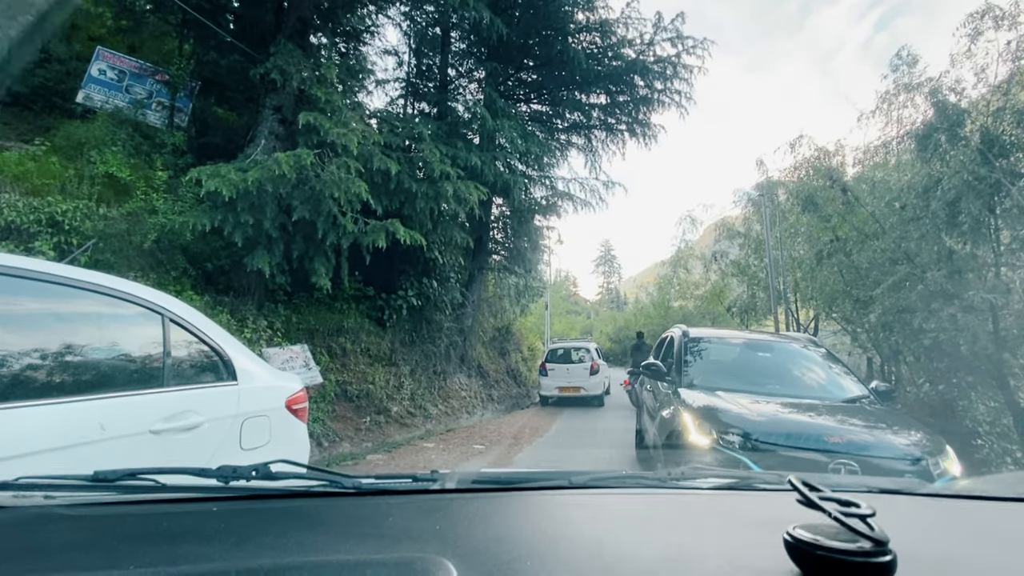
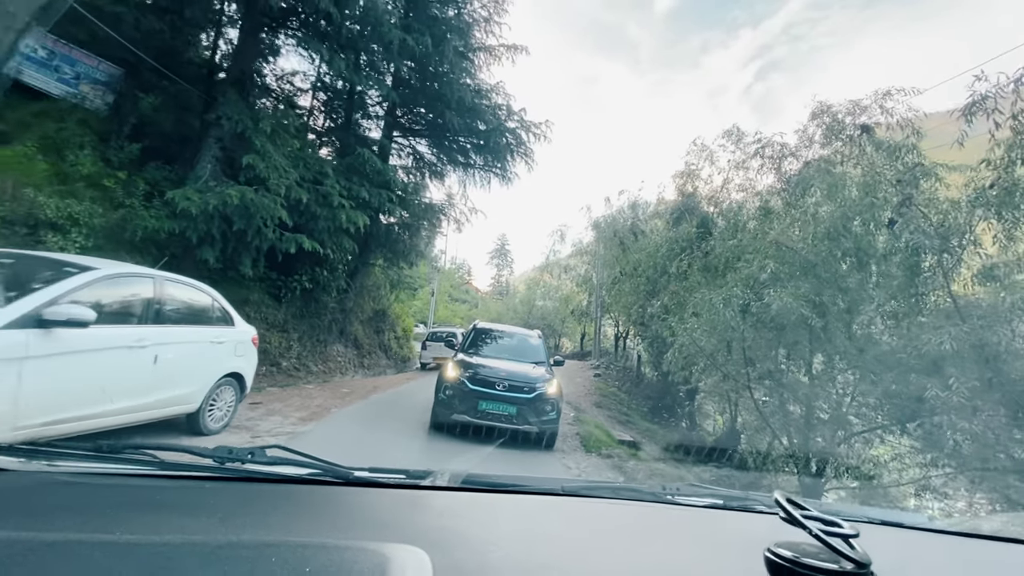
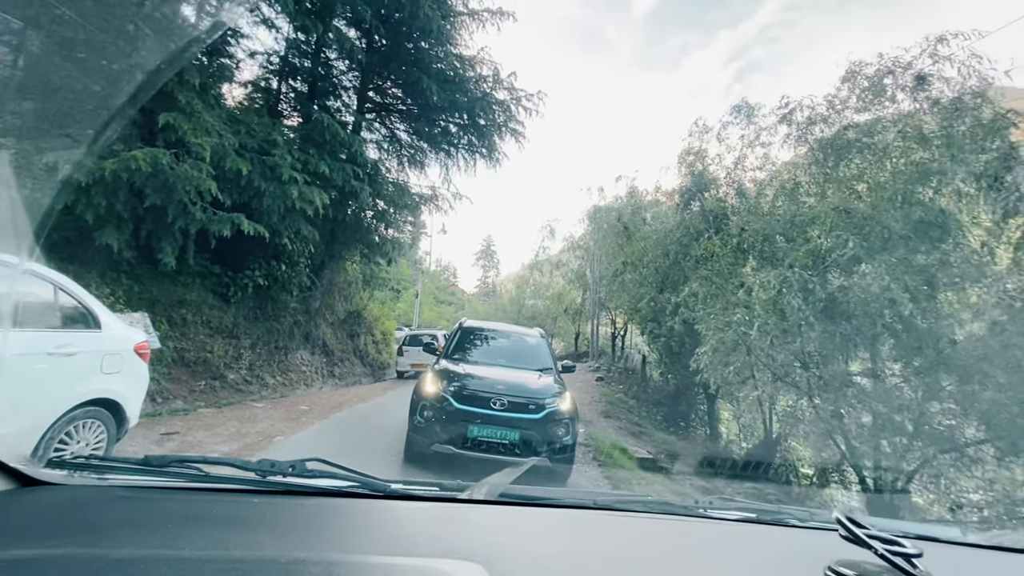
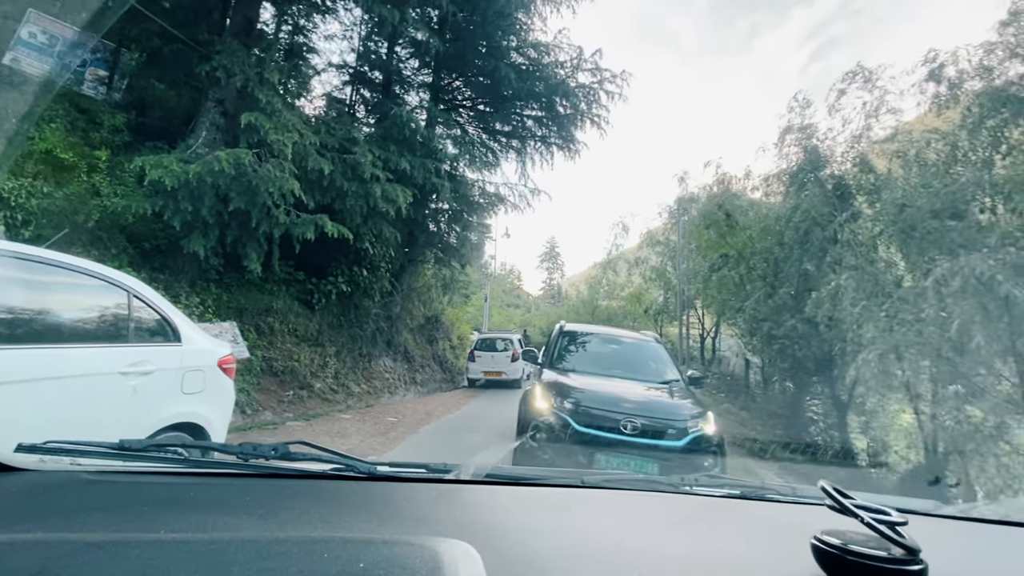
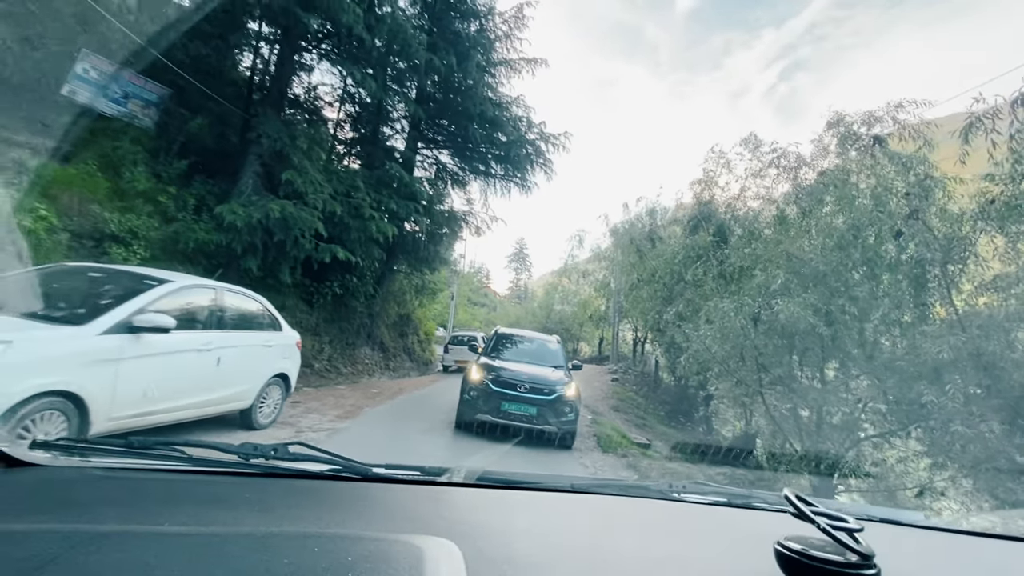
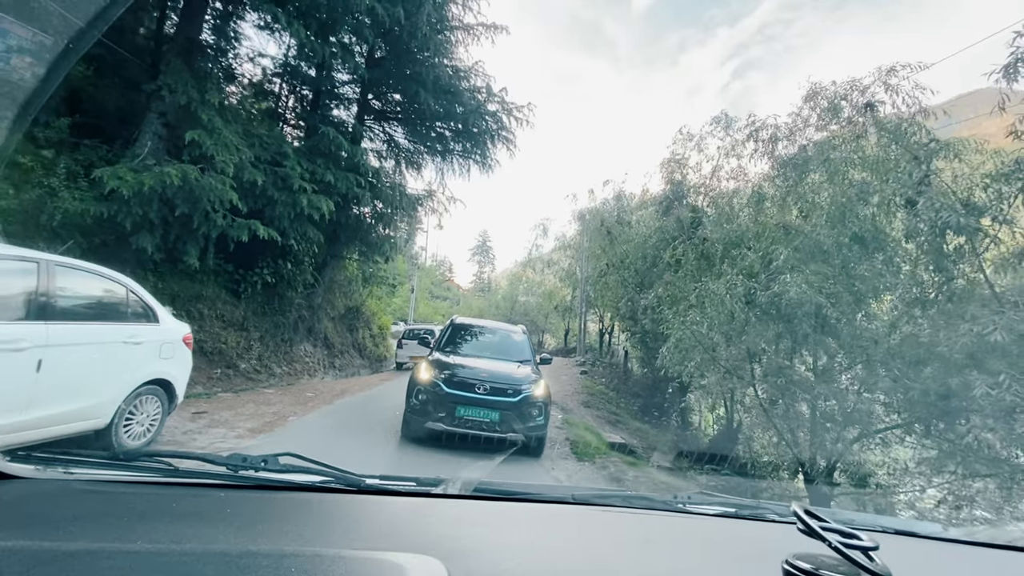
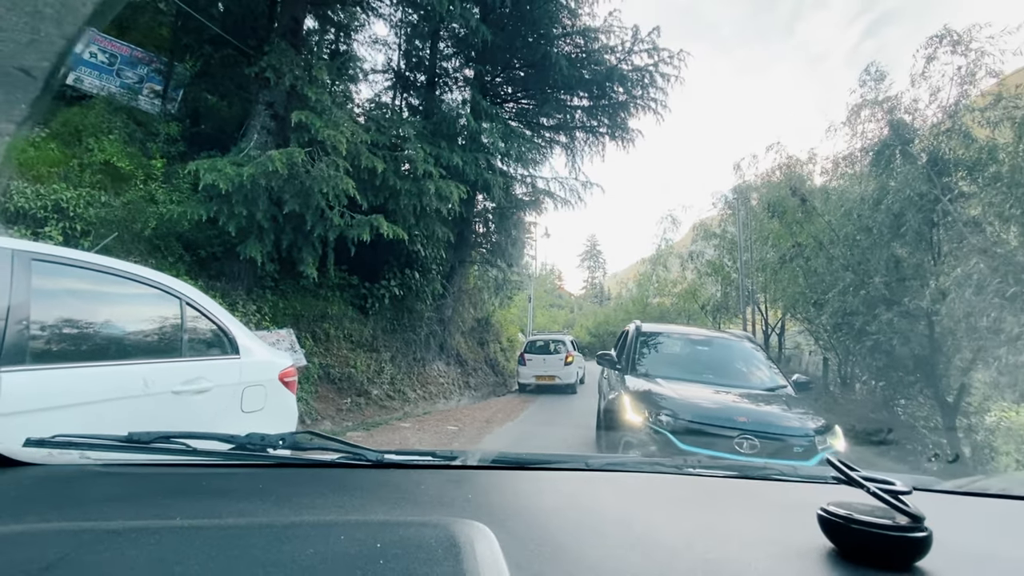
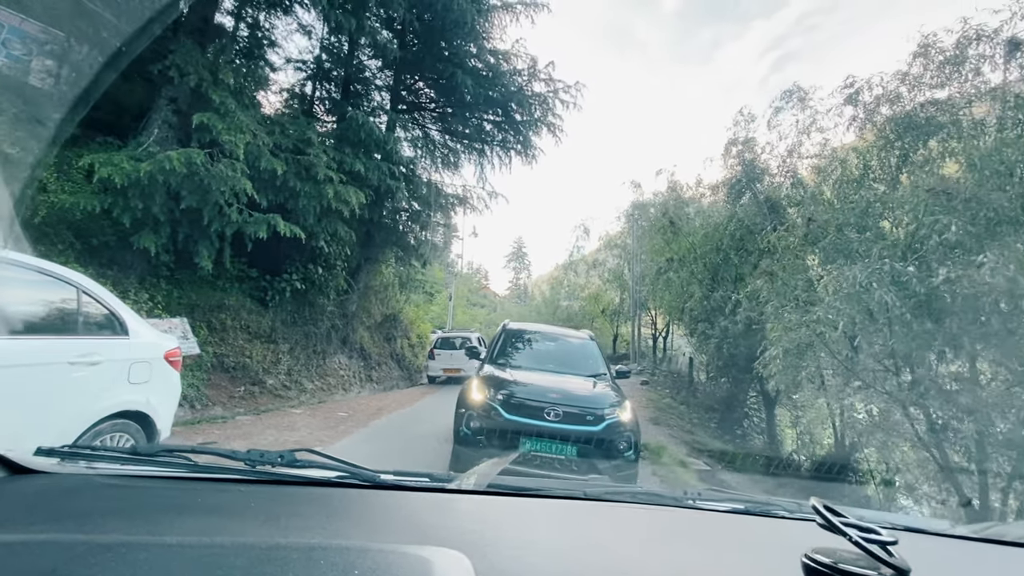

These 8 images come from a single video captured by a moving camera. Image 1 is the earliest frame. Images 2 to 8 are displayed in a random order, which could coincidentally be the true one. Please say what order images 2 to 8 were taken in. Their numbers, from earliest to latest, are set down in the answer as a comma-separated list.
7, 4, 8, 3, 6, 2, 5
